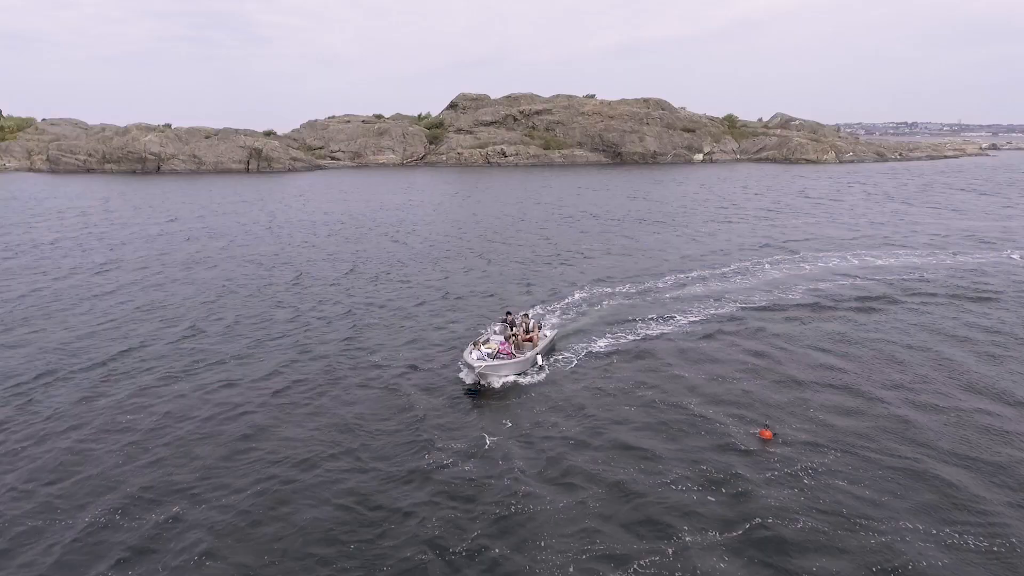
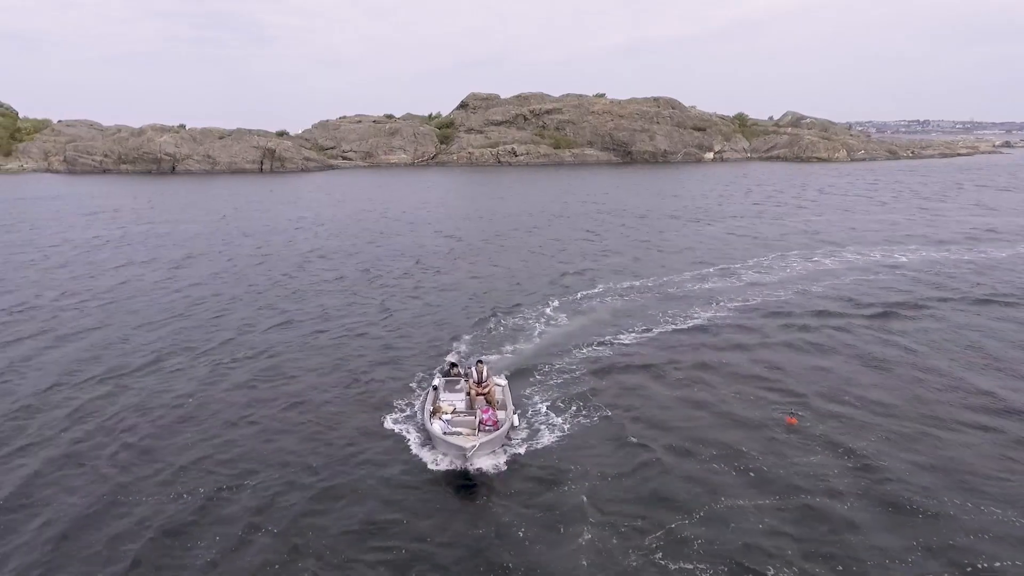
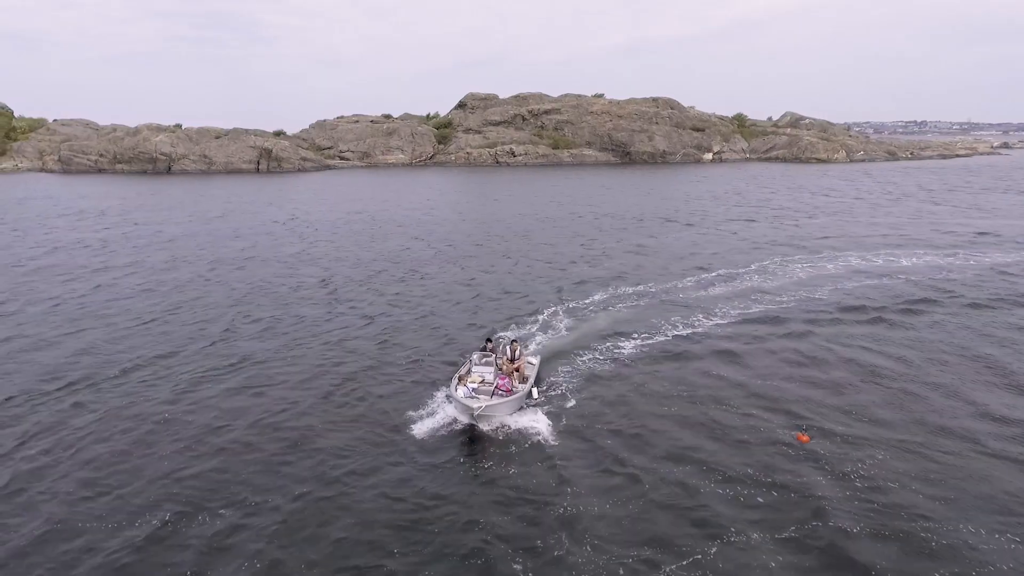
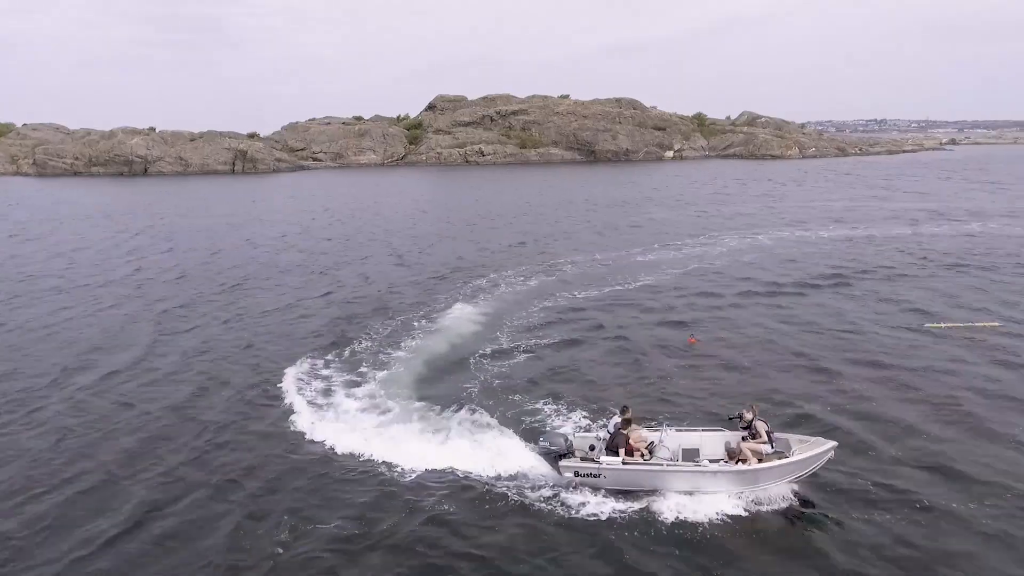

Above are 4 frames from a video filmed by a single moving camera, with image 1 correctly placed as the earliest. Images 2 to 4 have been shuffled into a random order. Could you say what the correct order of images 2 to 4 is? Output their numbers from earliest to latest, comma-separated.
3, 2, 4
